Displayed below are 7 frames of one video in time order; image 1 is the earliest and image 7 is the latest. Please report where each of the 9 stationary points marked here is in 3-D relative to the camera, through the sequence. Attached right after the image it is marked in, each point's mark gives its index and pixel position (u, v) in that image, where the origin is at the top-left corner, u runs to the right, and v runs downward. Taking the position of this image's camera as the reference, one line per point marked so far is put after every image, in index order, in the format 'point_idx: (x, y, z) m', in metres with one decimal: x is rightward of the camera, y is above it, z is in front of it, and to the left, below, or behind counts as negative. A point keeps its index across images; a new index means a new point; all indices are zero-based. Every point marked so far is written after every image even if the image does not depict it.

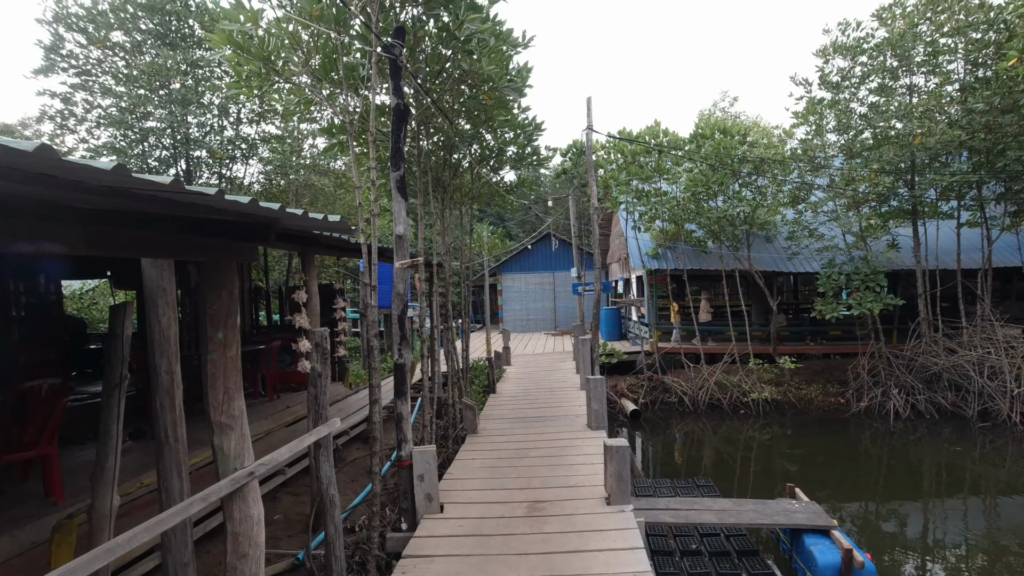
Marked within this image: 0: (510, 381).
0: (0.0, -1.4, +8.6) m
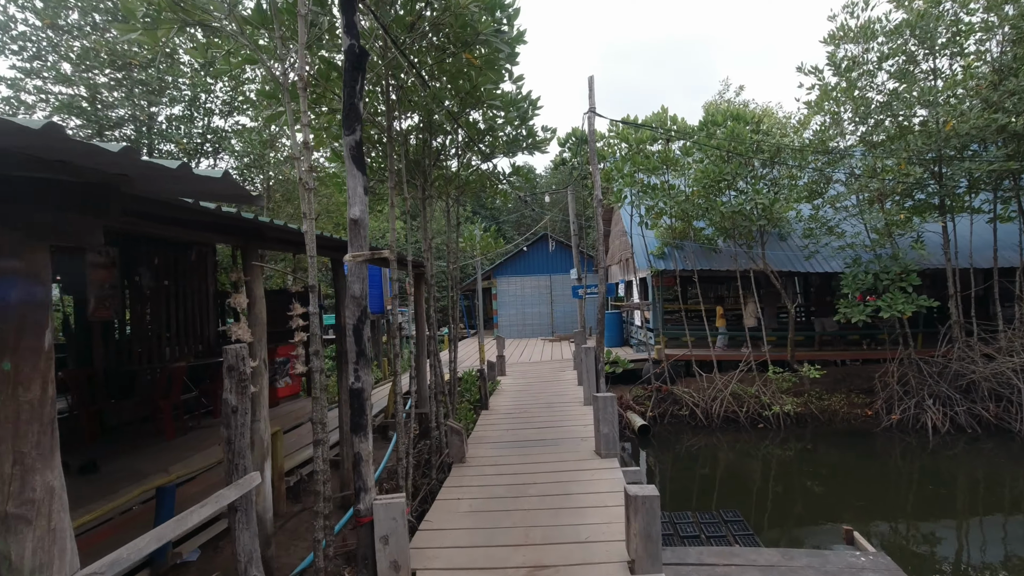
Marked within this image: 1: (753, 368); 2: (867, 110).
0: (-0.1, -1.5, +7.7) m
1: (+3.8, -1.2, +8.8) m
2: (+5.5, +2.8, +8.8) m
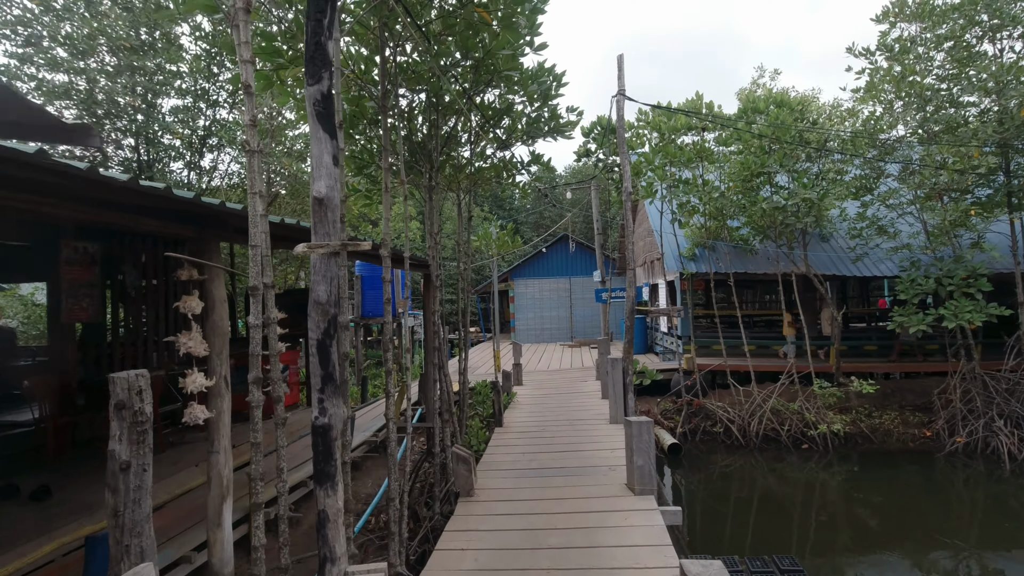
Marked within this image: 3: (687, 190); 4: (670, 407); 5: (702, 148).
0: (+0.1, -1.5, +7.0) m
1: (+4.0, -1.3, +8.0) m
2: (+5.8, +2.7, +7.9) m
3: (+2.5, +1.4, +7.9) m
4: (+2.4, -1.8, +8.4) m
5: (+2.6, +1.9, +7.7) m
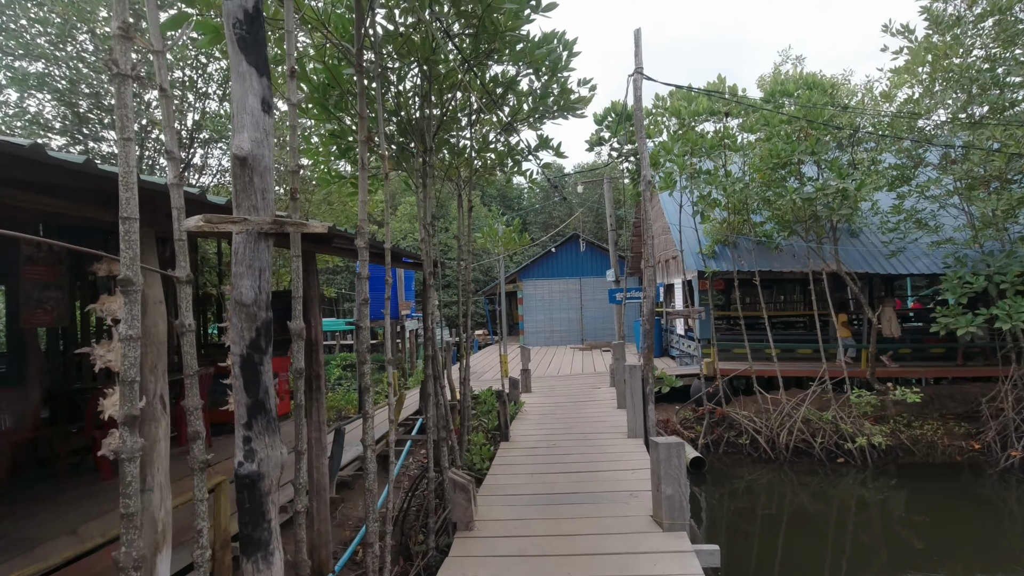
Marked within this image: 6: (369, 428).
0: (+0.2, -1.5, +6.5) m
1: (+4.1, -1.3, +7.3) m
2: (+5.9, +2.7, +7.3) m
3: (+2.6, +1.4, +7.3) m
4: (+2.5, -1.8, +7.8) m
5: (+2.7, +1.9, +7.1) m
6: (-0.7, -0.7, +2.6) m
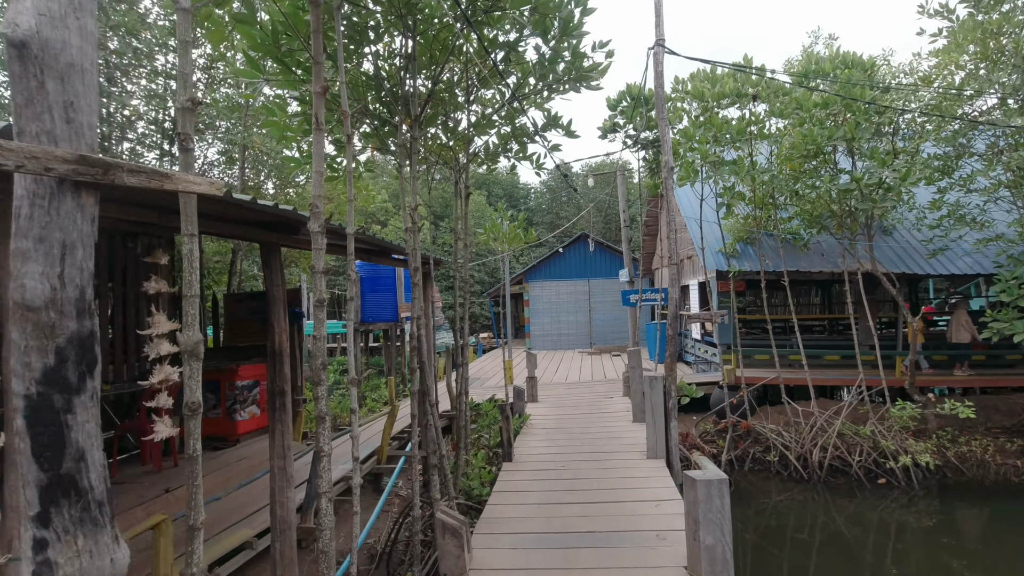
0: (+0.2, -1.5, +5.8) m
1: (+4.2, -1.3, +6.7) m
2: (+6.0, +2.7, +6.6) m
3: (+2.6, +1.4, +6.6) m
4: (+2.5, -1.8, +7.2) m
5: (+2.7, +1.9, +6.4) m
6: (-0.7, -0.7, +2.0) m
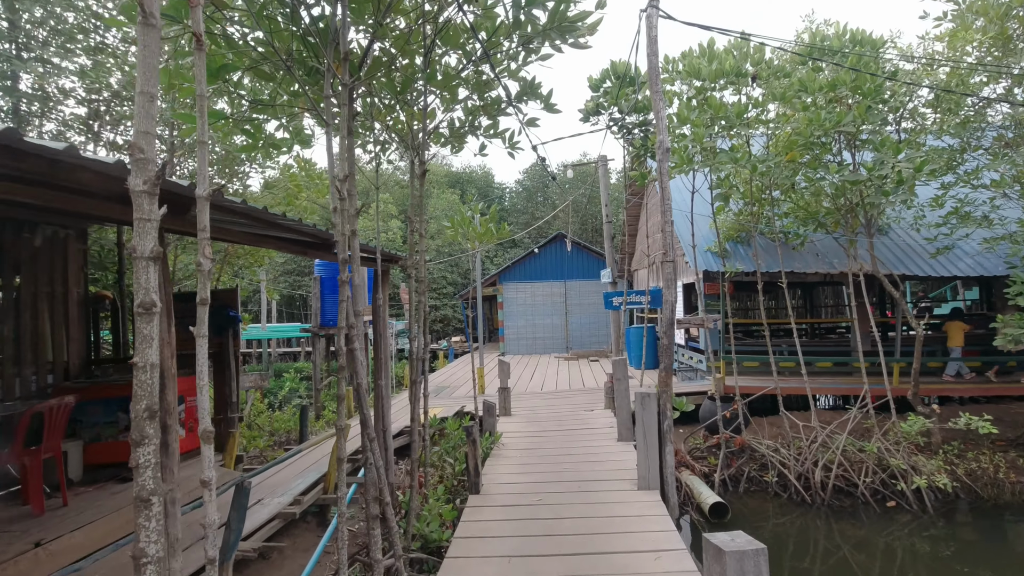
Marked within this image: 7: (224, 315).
0: (0.0, -1.5, +5.1) m
1: (+3.9, -1.3, +6.1) m
2: (+5.7, +2.7, +6.1) m
3: (+2.3, +1.3, +6.0) m
4: (+2.2, -1.8, +6.5) m
5: (+2.4, +1.9, +5.8) m
6: (-0.8, -0.6, +1.2) m
7: (-2.7, -0.3, +5.3) m
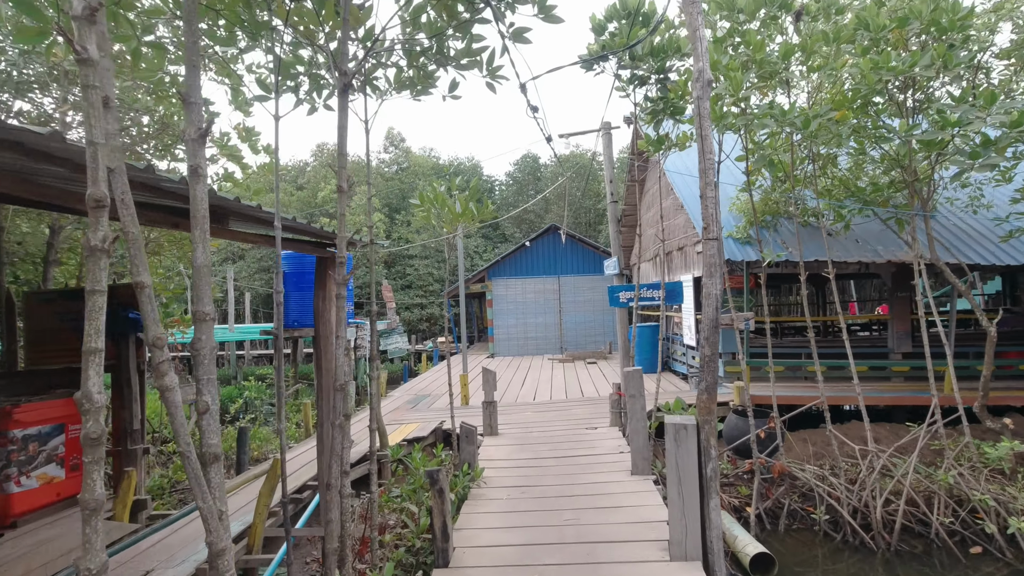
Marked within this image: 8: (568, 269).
0: (-0.1, -1.5, +3.9) m
1: (+3.7, -1.3, +4.9) m
2: (+5.5, +2.8, +5.0) m
3: (+2.2, +1.4, +4.8) m
4: (+2.1, -1.7, +5.4) m
5: (+2.3, +2.0, +4.6) m
6: (-0.8, -0.6, 0.0) m
7: (-2.8, -0.2, +4.1) m
8: (+1.4, +0.4, +14.0) m
